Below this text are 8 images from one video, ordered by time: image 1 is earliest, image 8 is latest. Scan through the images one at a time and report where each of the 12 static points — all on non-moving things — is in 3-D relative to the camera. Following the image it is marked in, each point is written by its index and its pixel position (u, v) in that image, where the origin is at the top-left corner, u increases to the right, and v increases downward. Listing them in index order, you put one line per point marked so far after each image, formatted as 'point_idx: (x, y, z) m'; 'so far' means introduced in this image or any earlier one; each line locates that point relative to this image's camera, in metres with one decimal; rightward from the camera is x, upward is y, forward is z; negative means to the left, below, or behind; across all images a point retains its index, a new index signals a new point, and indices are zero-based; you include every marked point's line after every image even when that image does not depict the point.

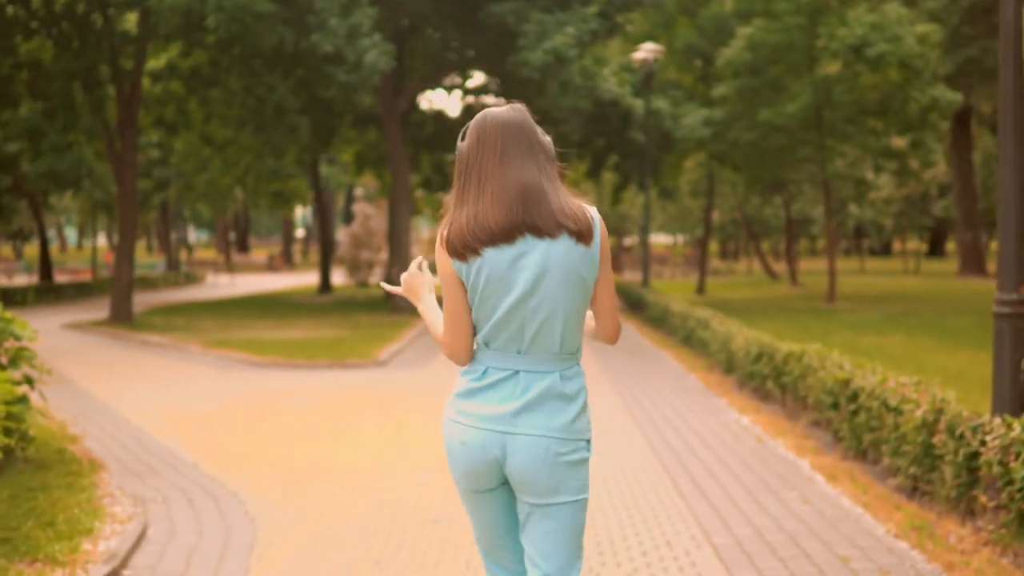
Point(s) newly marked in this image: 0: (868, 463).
0: (+2.6, -1.3, +9.1) m
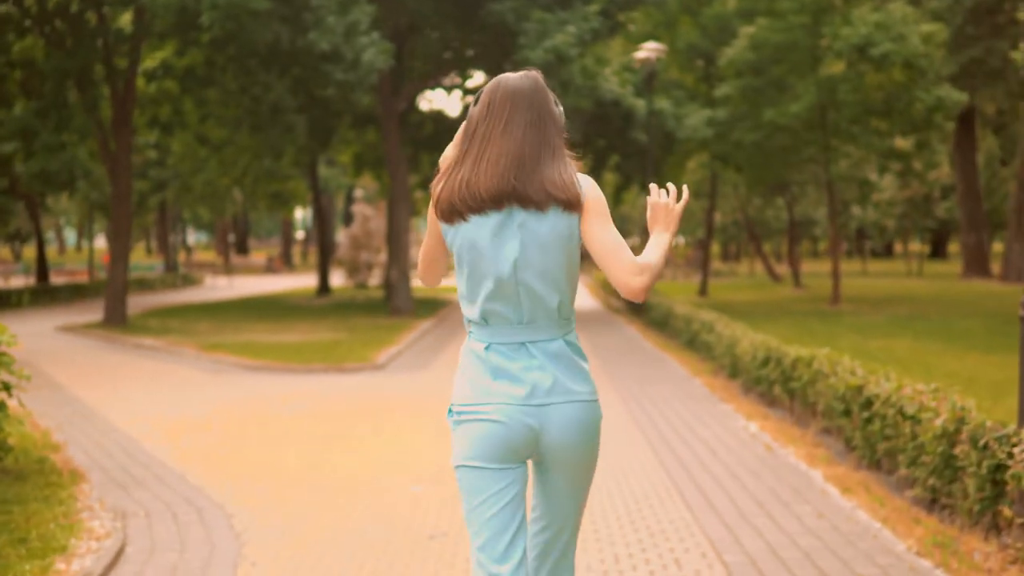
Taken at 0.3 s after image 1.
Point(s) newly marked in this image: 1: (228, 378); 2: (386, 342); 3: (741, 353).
0: (+2.6, -1.3, +8.7) m
1: (-3.6, -1.1, +15.3) m
2: (-2.1, -0.9, +19.9) m
3: (+2.7, -0.7, +14.2) m
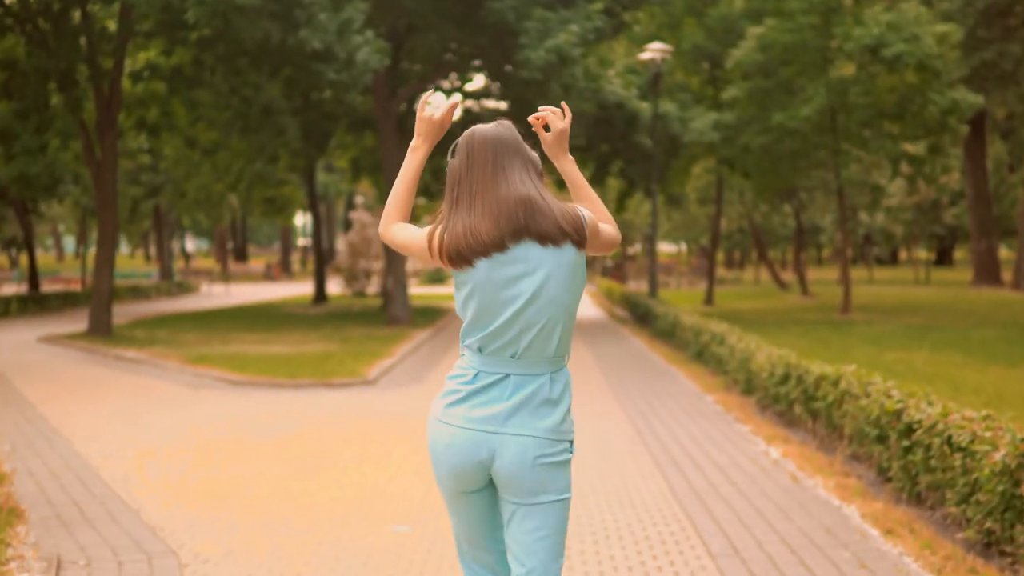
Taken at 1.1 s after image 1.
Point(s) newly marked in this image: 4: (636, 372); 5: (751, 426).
0: (+2.6, -1.4, +7.7) m
1: (-3.6, -1.2, +14.3) m
2: (-2.1, -1.0, +18.9) m
3: (+2.7, -0.8, +13.2) m
4: (+1.7, -1.2, +17.2) m
5: (+2.3, -1.3, +11.6) m
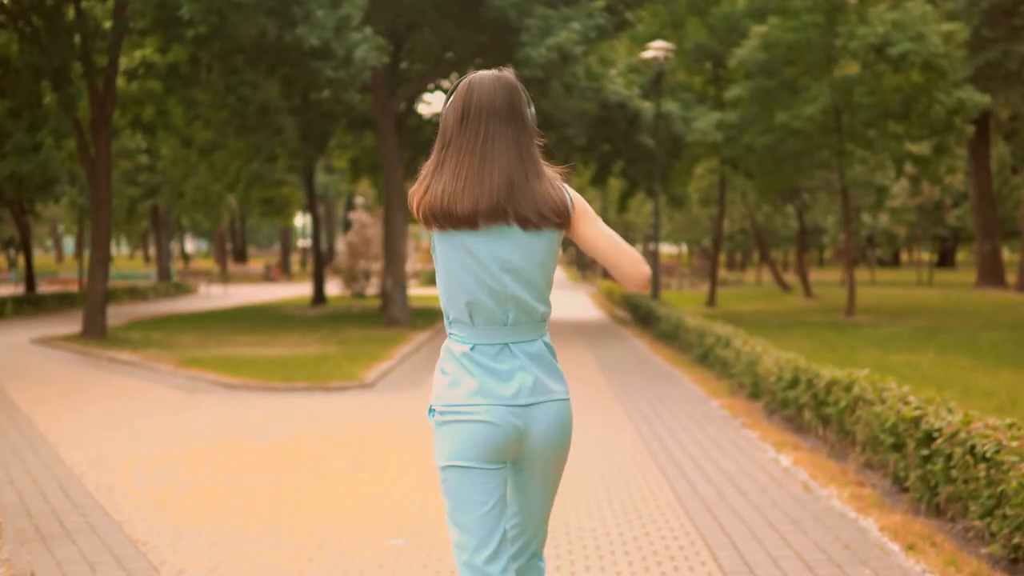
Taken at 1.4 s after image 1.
0: (+2.6, -1.4, +7.4) m
1: (-3.6, -1.3, +14.0) m
2: (-2.0, -1.1, +18.6) m
3: (+2.7, -0.9, +12.9) m
4: (+1.8, -1.2, +16.9) m
5: (+2.3, -1.3, +11.2) m
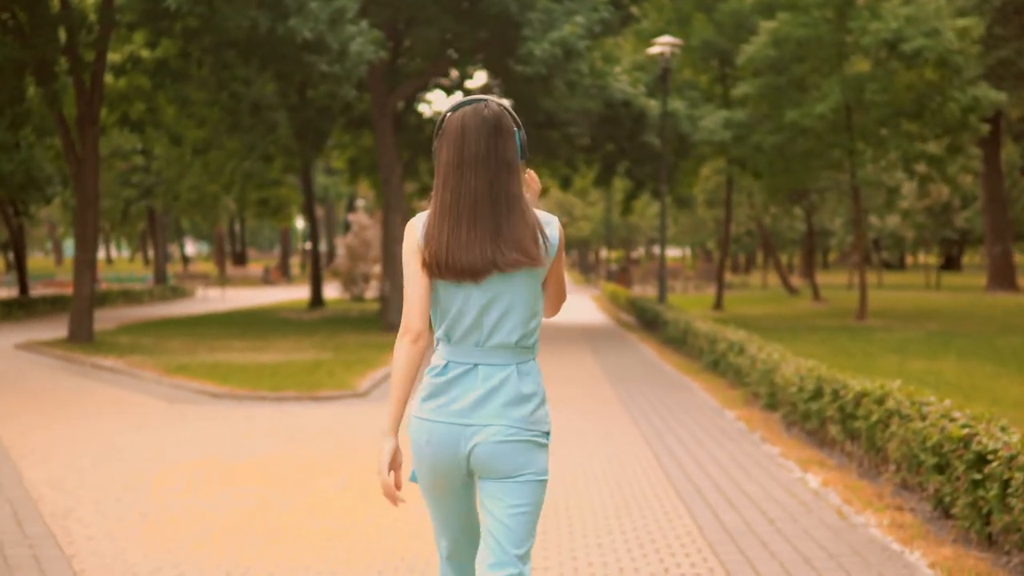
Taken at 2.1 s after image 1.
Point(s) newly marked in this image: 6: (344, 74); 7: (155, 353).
0: (+2.6, -1.4, +6.6) m
1: (-3.6, -1.3, +13.2) m
2: (-2.0, -1.1, +17.8) m
3: (+2.7, -0.9, +12.1) m
4: (+1.8, -1.3, +16.0) m
5: (+2.3, -1.4, +10.4) m
6: (-2.7, +3.4, +19.5) m
7: (-5.7, -1.0, +19.5) m
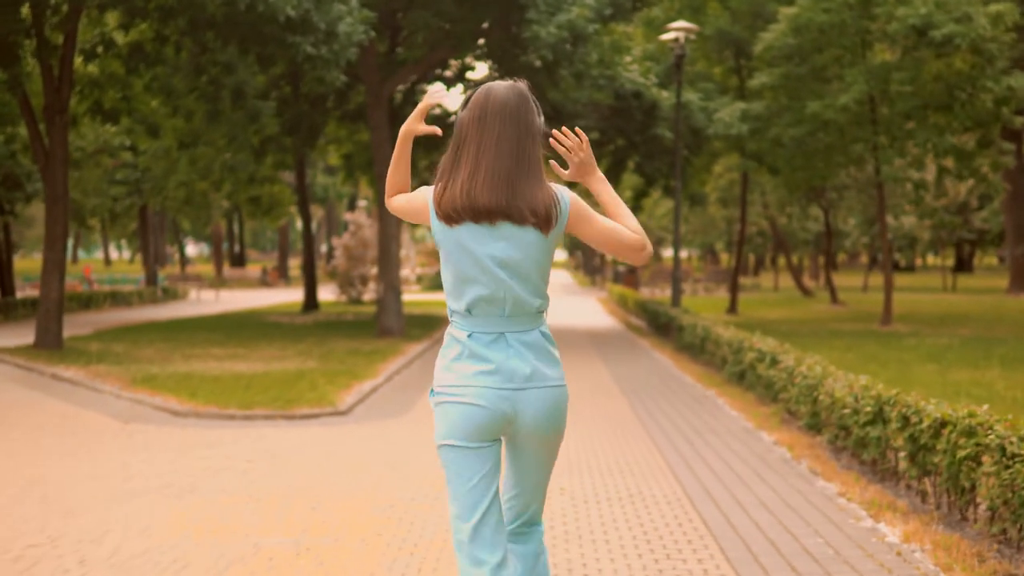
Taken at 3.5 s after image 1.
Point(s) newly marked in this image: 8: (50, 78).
0: (+2.6, -1.5, +4.9) m
1: (-3.5, -1.3, +11.5) m
2: (-2.0, -1.1, +16.1) m
3: (+2.7, -0.9, +10.4) m
4: (+1.8, -1.3, +14.3) m
5: (+2.3, -1.4, +8.7) m
6: (-2.6, +3.4, +17.8) m
7: (-5.7, -1.1, +17.8) m
8: (-7.4, +3.4, +19.4) m
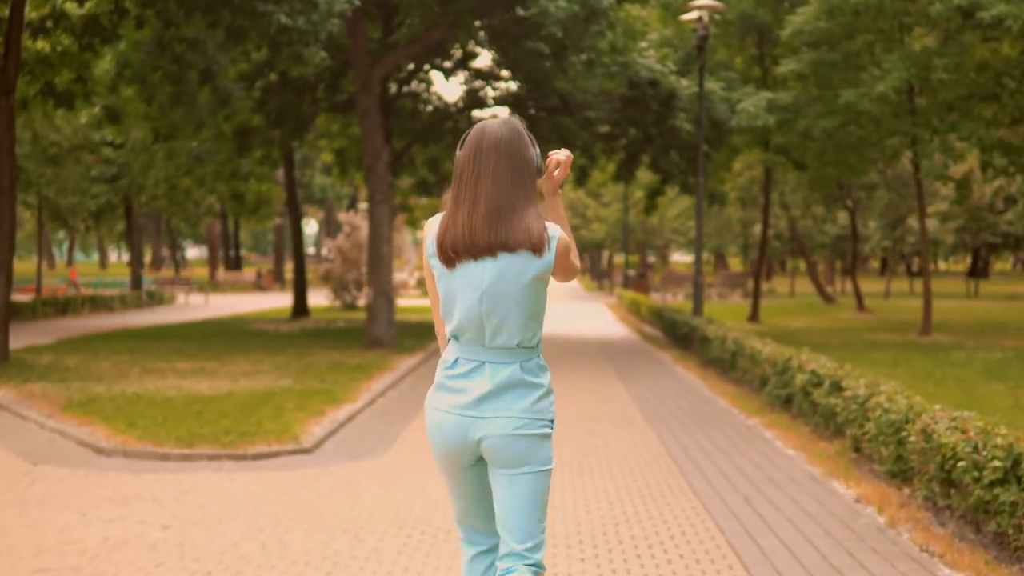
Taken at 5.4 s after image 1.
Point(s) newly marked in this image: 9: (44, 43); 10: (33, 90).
0: (+2.6, -1.5, +2.5) m
1: (-3.5, -1.4, +9.2) m
2: (-1.9, -1.2, +13.7) m
3: (+2.7, -1.0, +8.0) m
4: (+1.9, -1.4, +12.0) m
5: (+2.3, -1.4, +6.4) m
6: (-2.6, +3.3, +15.5) m
7: (-5.6, -1.2, +15.5) m
8: (-7.3, +3.3, +17.1) m
9: (-7.1, +3.8, +18.8) m
10: (-7.4, +3.1, +18.8) m
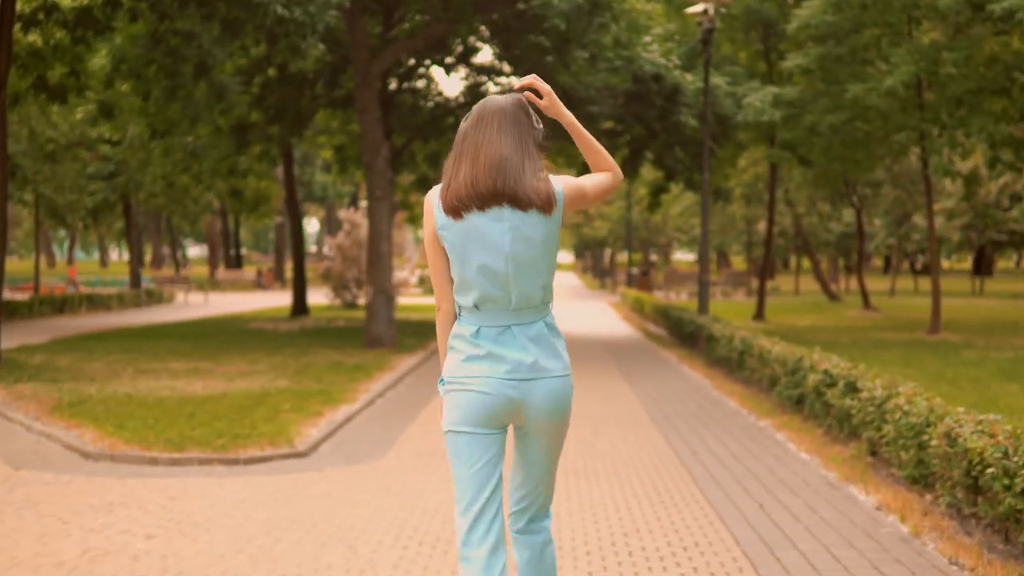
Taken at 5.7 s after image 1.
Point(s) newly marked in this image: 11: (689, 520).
0: (+2.7, -1.5, +2.1) m
1: (-3.5, -1.4, +8.8) m
2: (-1.9, -1.2, +13.4) m
3: (+2.7, -1.0, +7.6) m
4: (+1.9, -1.4, +11.6) m
5: (+2.3, -1.4, +6.0) m
6: (-2.5, +3.3, +15.1) m
7: (-5.6, -1.1, +15.1) m
8: (-7.3, +3.3, +16.7) m
9: (-7.1, +3.8, +18.4) m
10: (-7.3, +3.1, +18.4) m
11: (+1.1, -1.4, +7.5) m
